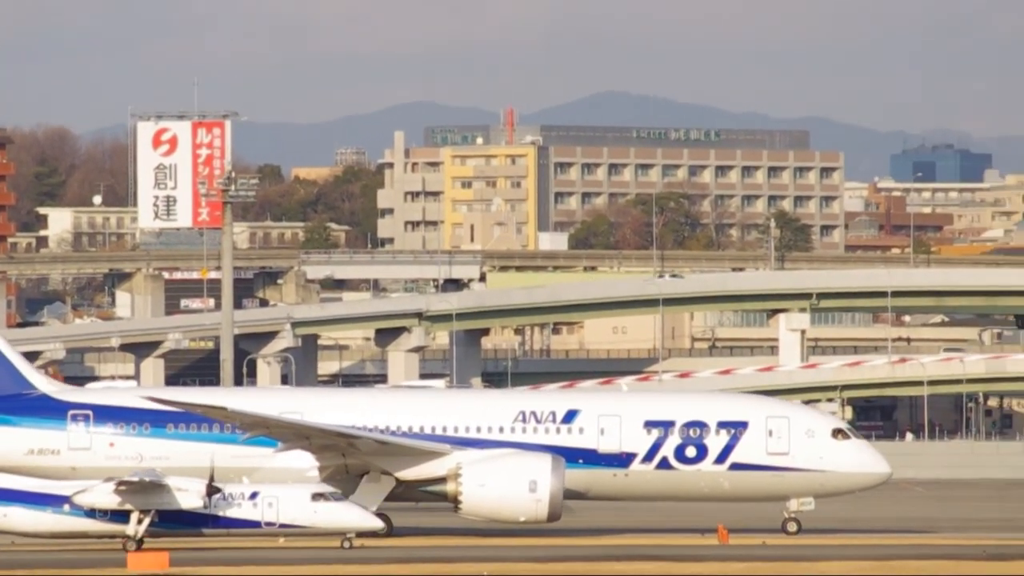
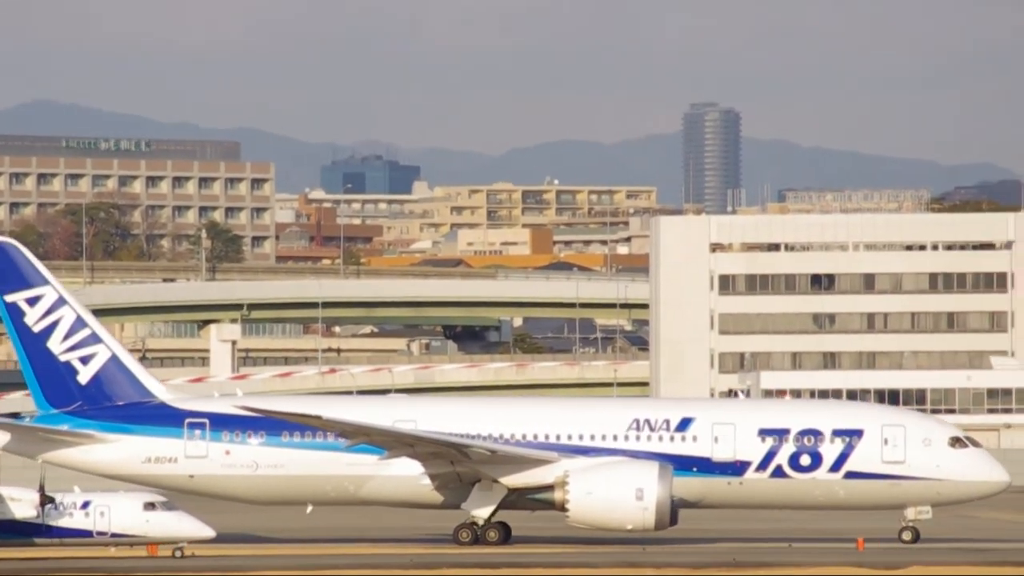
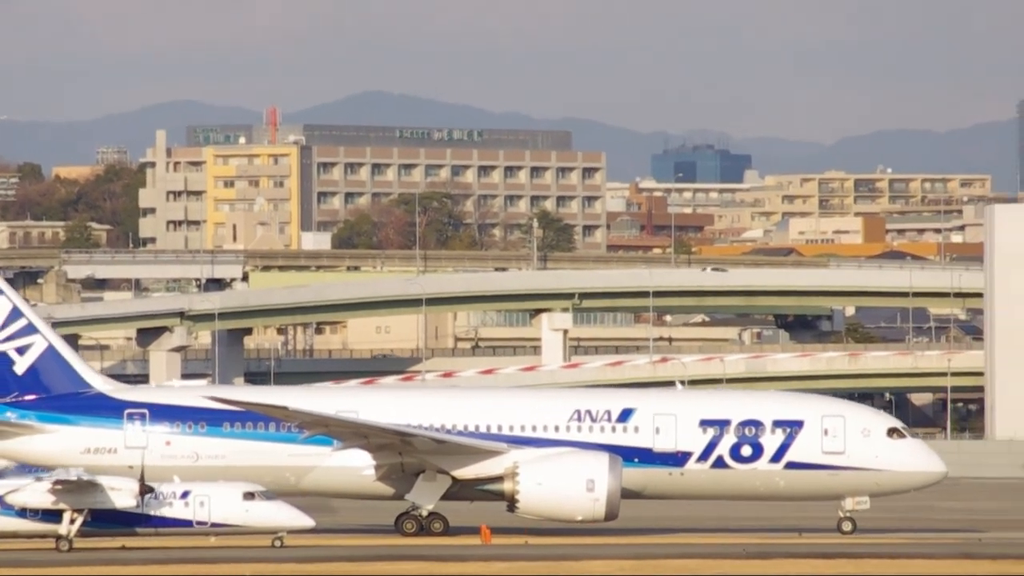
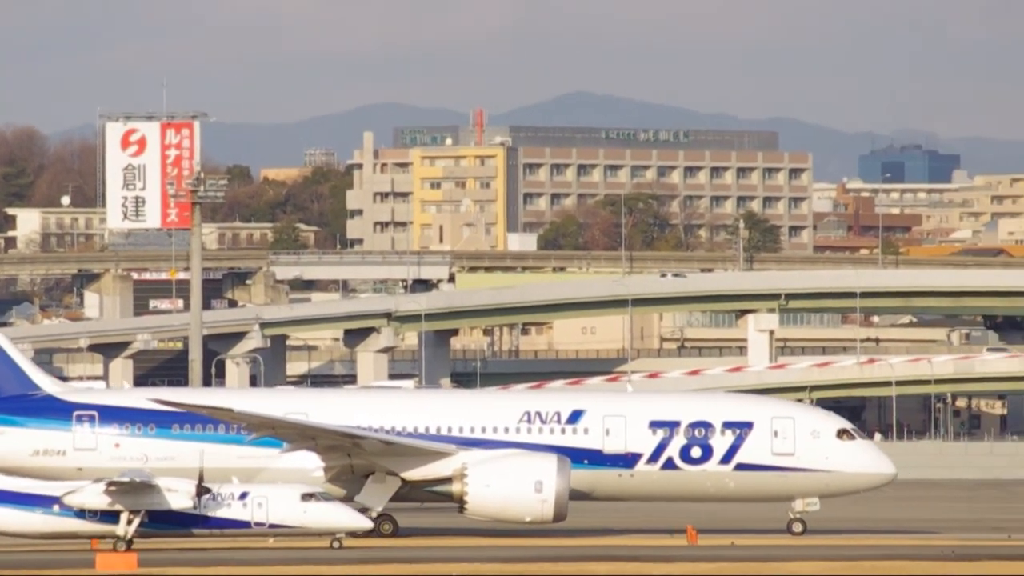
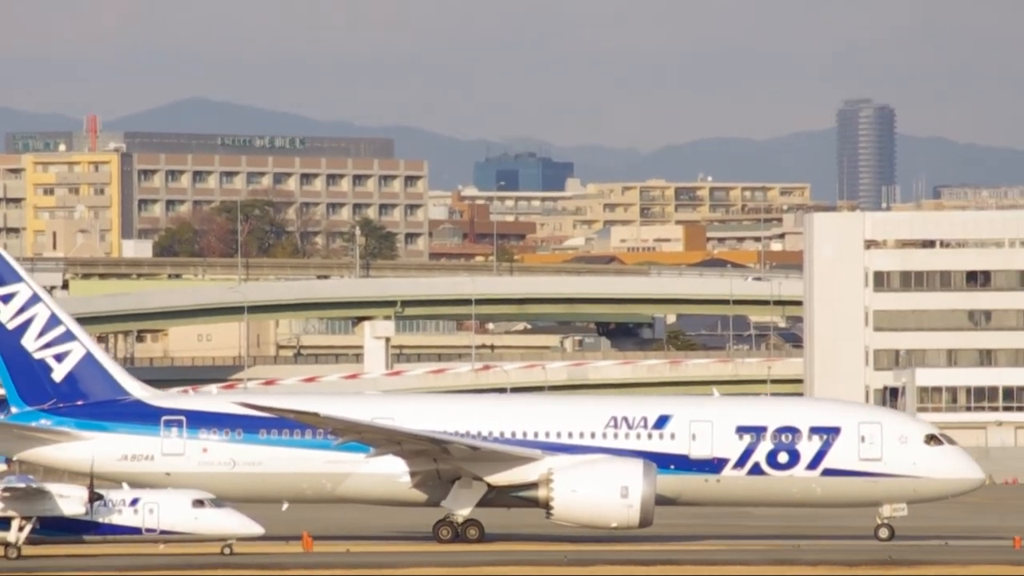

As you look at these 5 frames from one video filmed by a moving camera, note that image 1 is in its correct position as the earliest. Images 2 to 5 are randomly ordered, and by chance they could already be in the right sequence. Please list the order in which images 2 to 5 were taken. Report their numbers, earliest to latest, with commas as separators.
4, 3, 5, 2
